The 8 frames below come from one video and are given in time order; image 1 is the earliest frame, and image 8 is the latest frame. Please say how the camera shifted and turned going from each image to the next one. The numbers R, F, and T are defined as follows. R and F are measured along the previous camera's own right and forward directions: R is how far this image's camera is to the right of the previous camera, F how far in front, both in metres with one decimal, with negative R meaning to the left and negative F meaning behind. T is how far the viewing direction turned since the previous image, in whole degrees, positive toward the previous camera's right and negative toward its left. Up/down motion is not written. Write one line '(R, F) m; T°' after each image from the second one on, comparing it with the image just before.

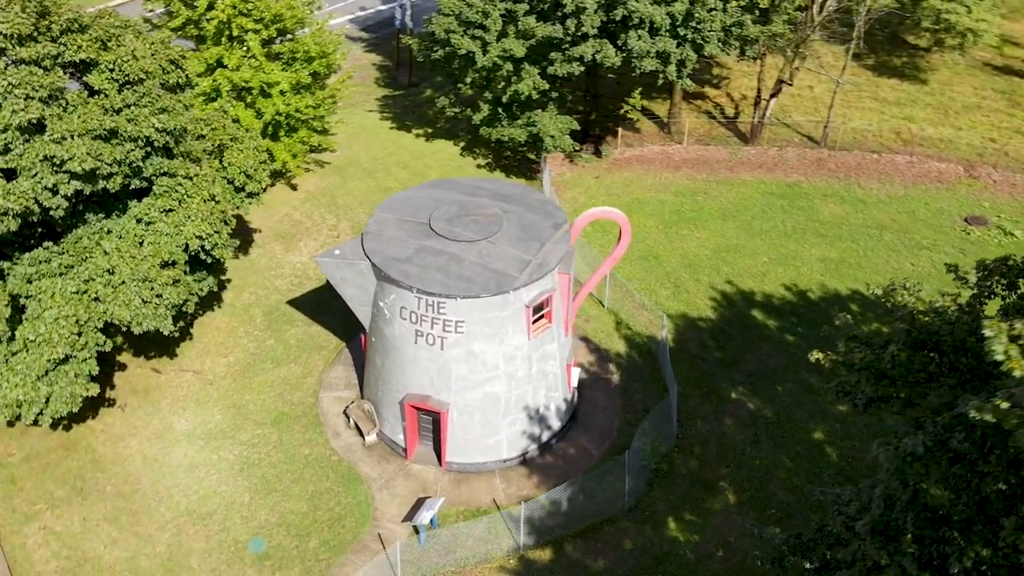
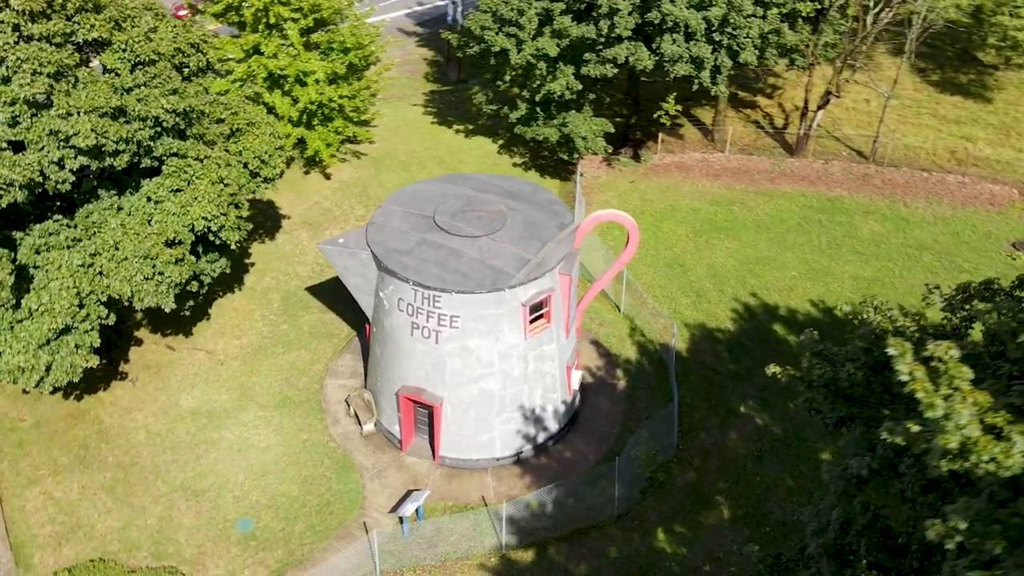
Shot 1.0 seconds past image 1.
(+1.2, +0.2) m; -3°
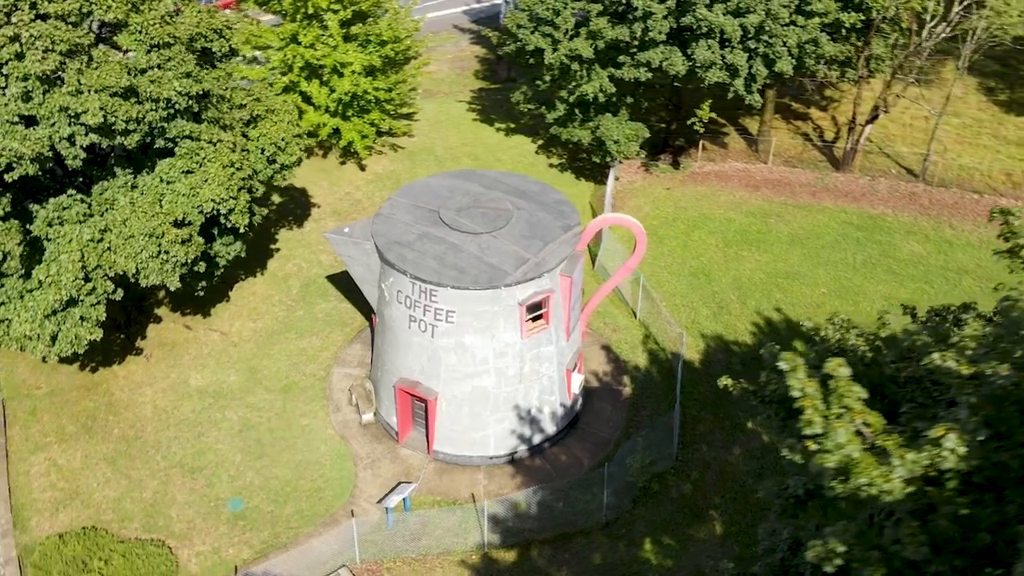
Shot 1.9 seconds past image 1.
(+1.1, +0.1) m; -3°
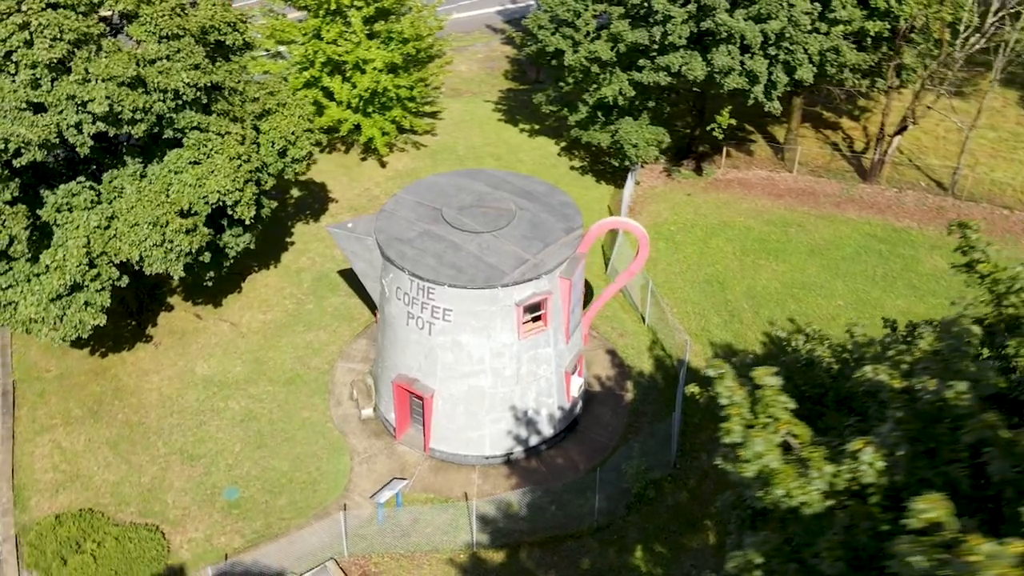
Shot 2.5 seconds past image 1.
(+0.7, +0.1) m; -2°
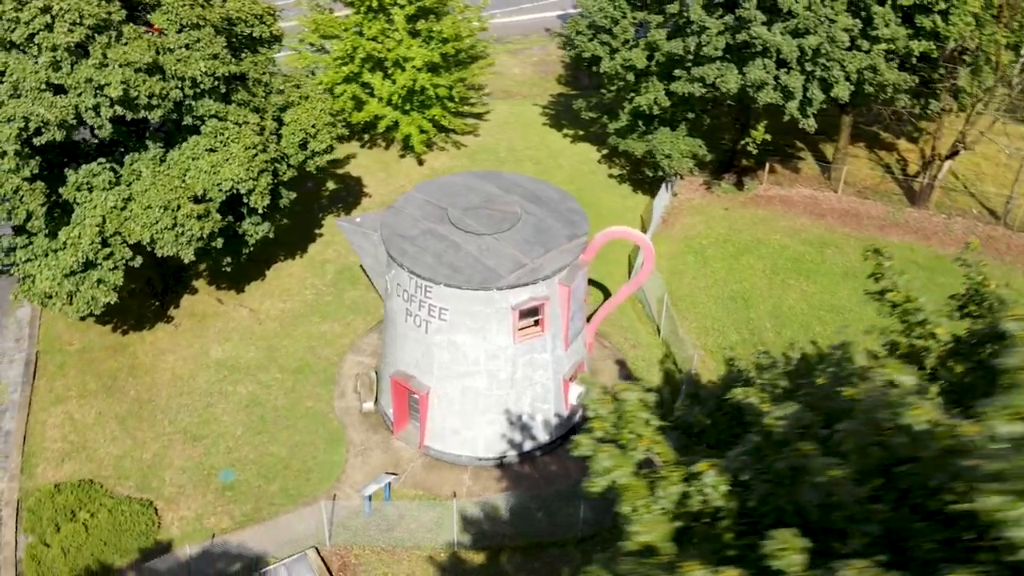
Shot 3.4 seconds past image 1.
(+1.2, 0.0) m; -3°
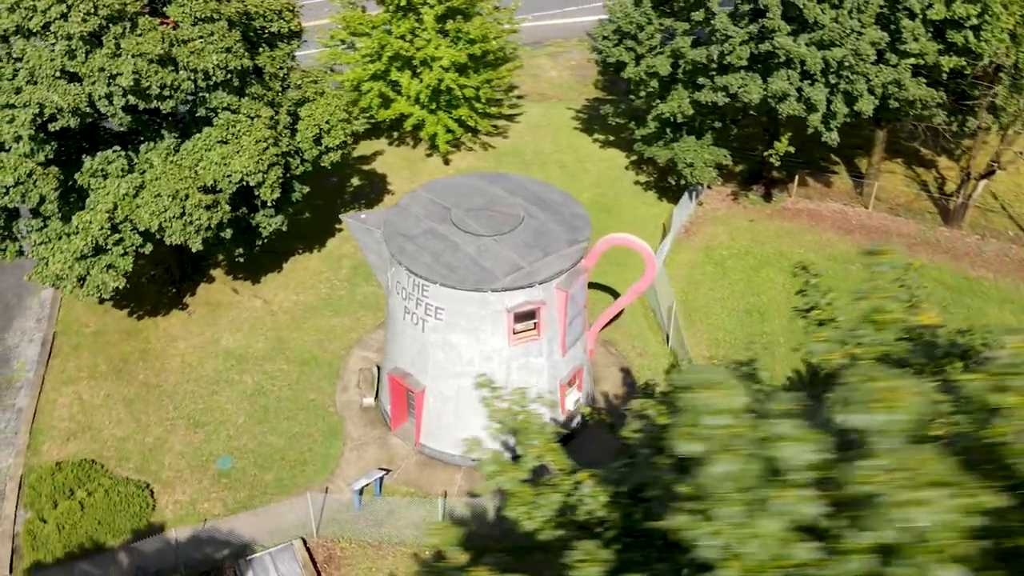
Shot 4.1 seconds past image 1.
(+0.9, 0.0) m; -2°
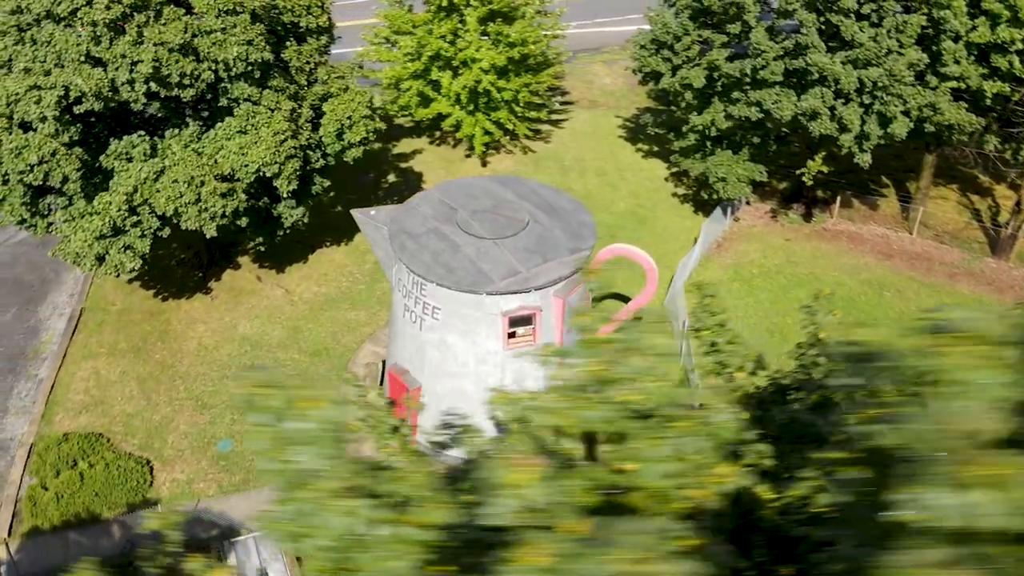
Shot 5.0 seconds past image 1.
(+1.2, 0.0) m; -3°
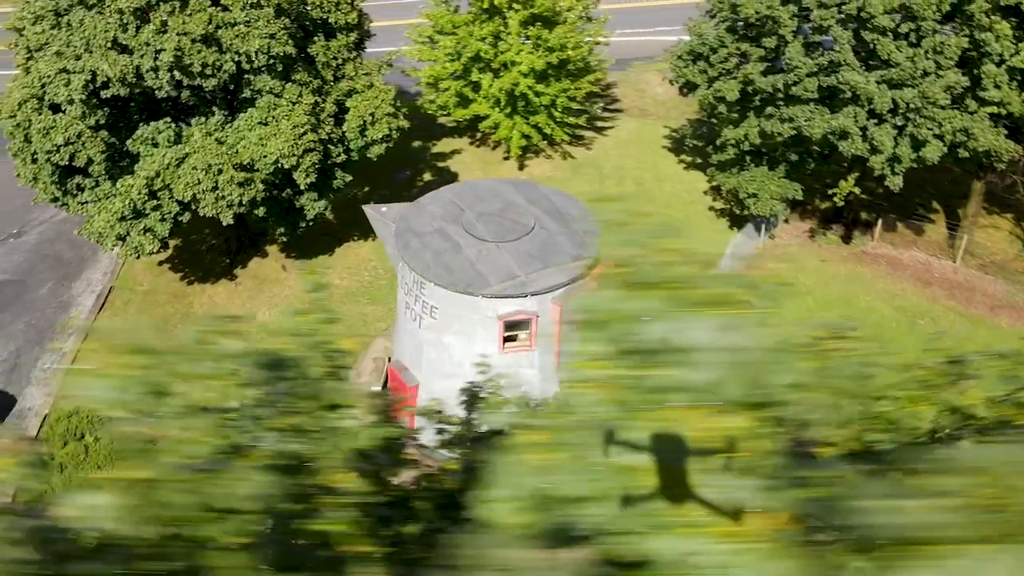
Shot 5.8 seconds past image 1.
(+1.1, 0.0) m; -3°
